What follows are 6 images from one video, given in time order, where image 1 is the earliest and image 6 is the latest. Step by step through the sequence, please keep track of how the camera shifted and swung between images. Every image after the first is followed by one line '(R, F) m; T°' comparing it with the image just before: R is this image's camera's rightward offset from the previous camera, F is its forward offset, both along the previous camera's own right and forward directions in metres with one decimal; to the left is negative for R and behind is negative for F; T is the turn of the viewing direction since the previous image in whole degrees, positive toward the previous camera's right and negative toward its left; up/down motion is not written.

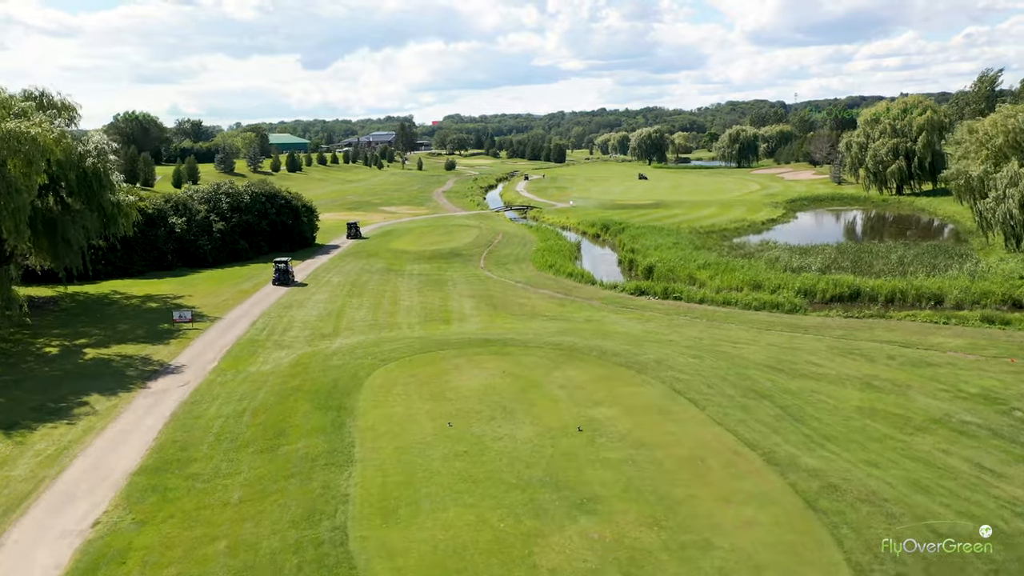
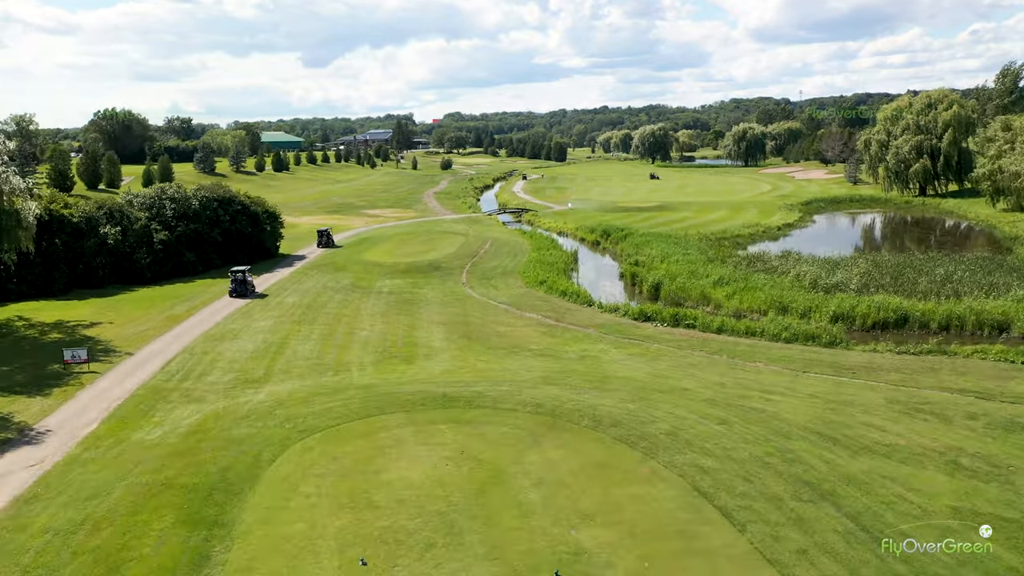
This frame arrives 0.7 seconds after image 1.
(+0.8, +5.0) m; 0°
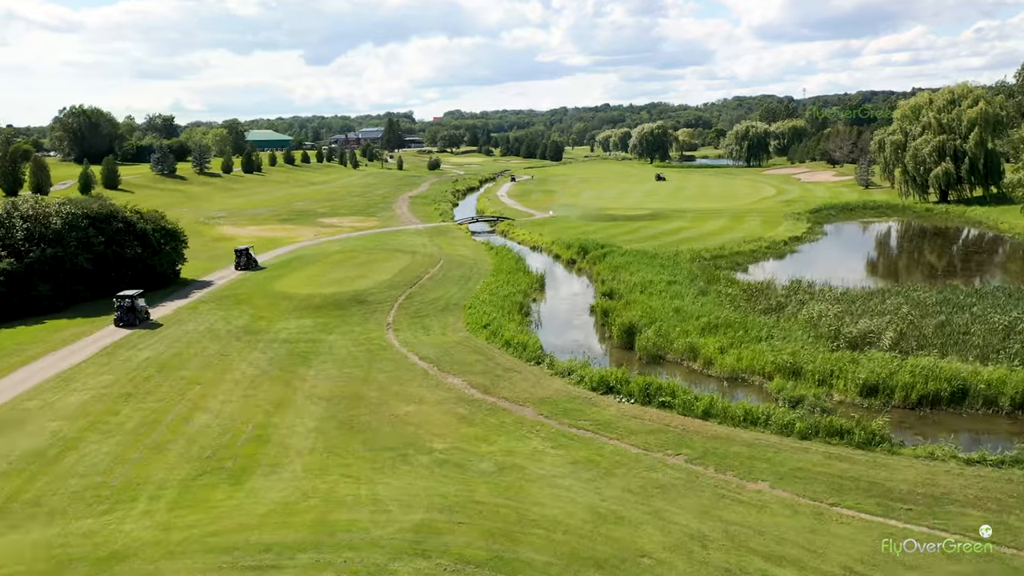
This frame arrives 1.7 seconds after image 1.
(+2.4, +7.2) m; 0°
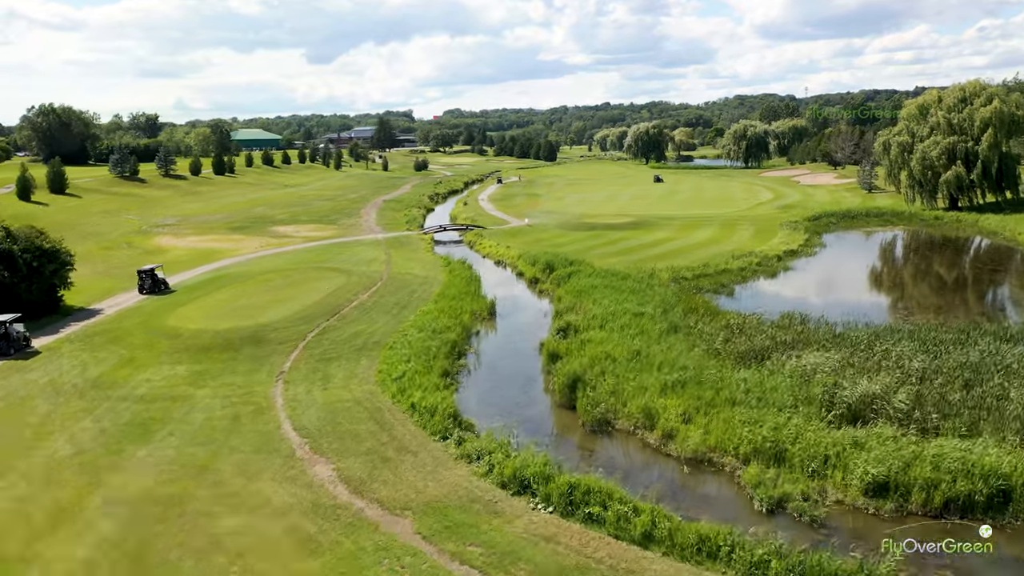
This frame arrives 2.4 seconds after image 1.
(+2.3, +5.2) m; 0°
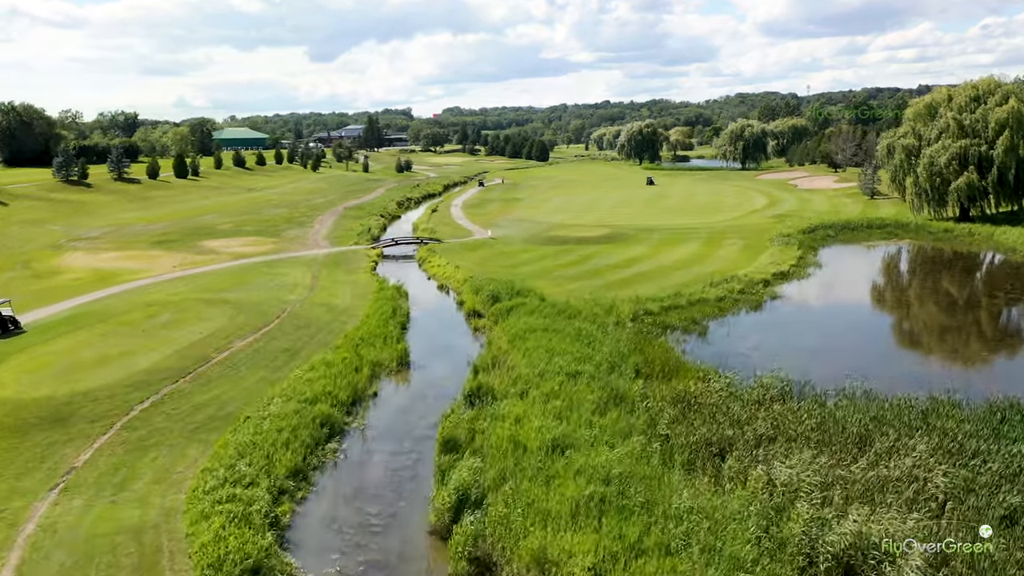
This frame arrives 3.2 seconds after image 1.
(+2.9, +6.0) m; 0°
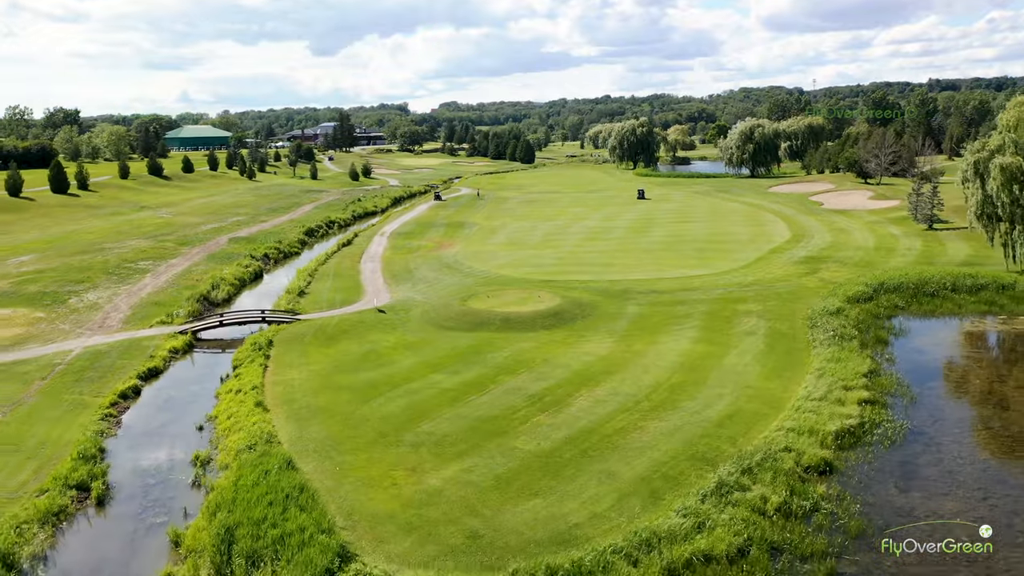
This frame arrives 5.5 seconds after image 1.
(+4.7, +18.5) m; 0°
